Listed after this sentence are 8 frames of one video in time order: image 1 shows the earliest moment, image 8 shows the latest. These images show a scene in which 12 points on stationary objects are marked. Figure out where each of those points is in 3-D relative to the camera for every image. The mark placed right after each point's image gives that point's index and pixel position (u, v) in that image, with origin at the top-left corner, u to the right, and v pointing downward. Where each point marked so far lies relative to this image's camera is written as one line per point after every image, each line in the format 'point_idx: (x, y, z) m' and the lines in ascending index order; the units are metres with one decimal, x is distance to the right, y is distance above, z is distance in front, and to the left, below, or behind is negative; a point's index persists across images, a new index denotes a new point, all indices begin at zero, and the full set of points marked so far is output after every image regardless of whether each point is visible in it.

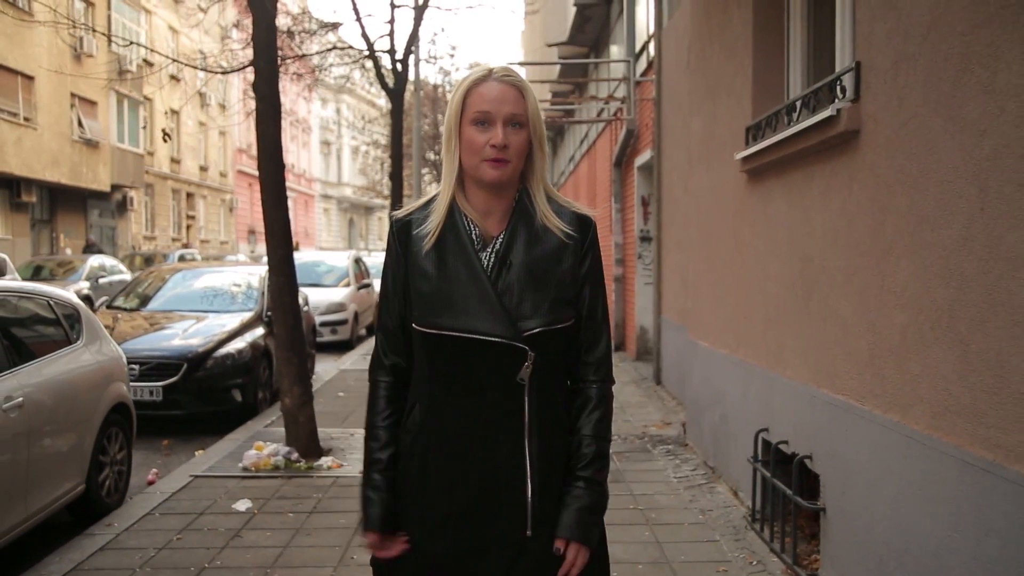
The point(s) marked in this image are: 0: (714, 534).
0: (+1.0, -1.3, +5.0) m
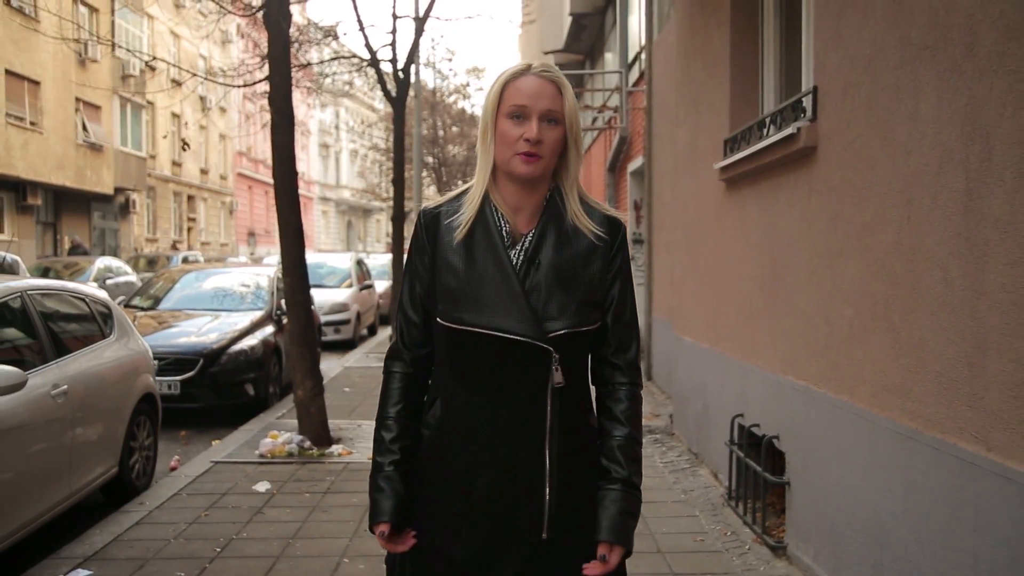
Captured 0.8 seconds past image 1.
0: (+1.0, -1.3, +5.5) m
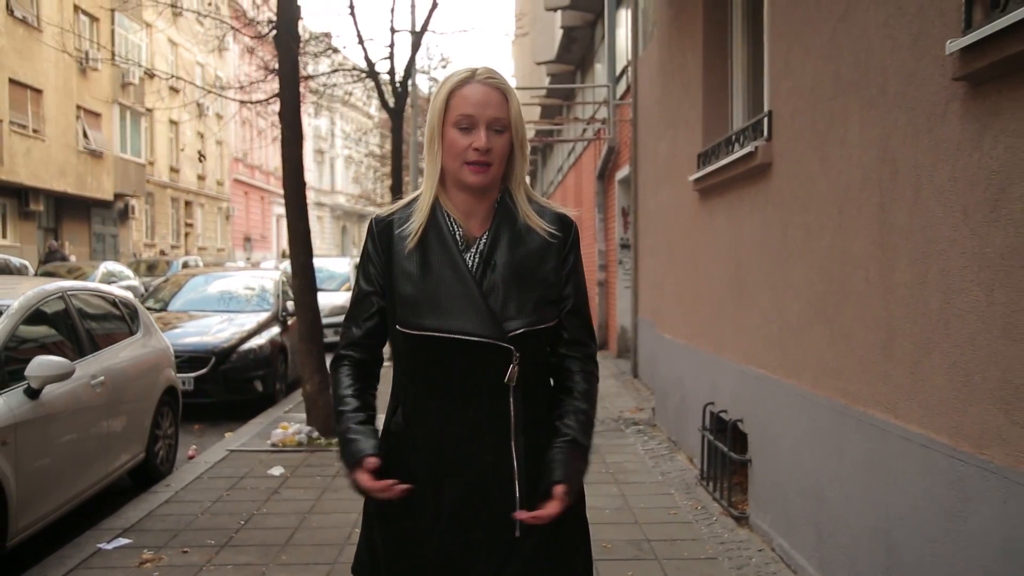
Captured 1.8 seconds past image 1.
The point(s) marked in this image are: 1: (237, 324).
0: (+1.0, -1.3, +6.1) m
1: (-2.9, -0.4, +10.3) m
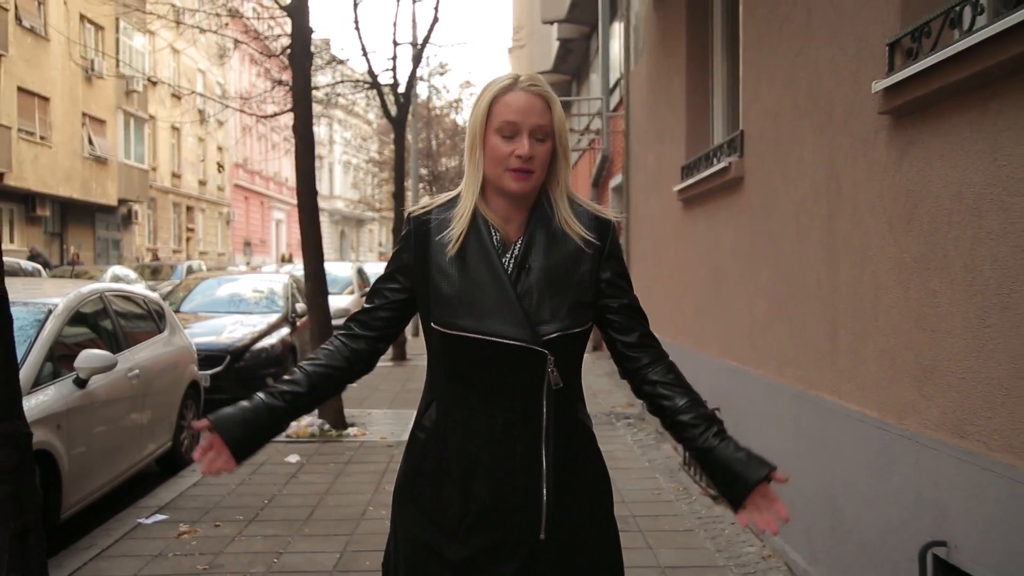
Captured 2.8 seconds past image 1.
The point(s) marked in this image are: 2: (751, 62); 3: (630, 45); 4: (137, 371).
0: (+1.0, -1.3, +6.7) m
1: (-2.9, -0.4, +10.8) m
2: (+1.3, +1.2, +5.2) m
3: (+1.3, +2.8, +11.1) m
4: (-2.6, -0.6, +6.8) m
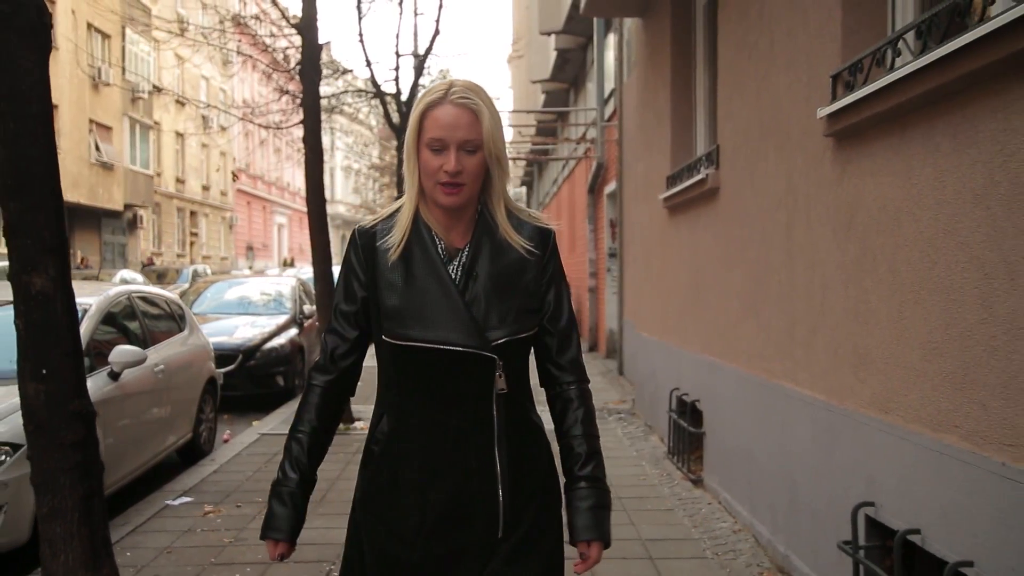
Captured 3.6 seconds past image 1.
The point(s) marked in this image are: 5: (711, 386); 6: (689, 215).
0: (+1.0, -1.3, +7.2) m
1: (-3.0, -0.4, +11.3) m
2: (+1.3, +1.2, +5.7) m
3: (+1.3, +2.7, +11.6) m
4: (-2.6, -0.6, +7.3) m
5: (+1.3, -0.6, +6.1) m
6: (+1.2, +0.5, +6.9) m
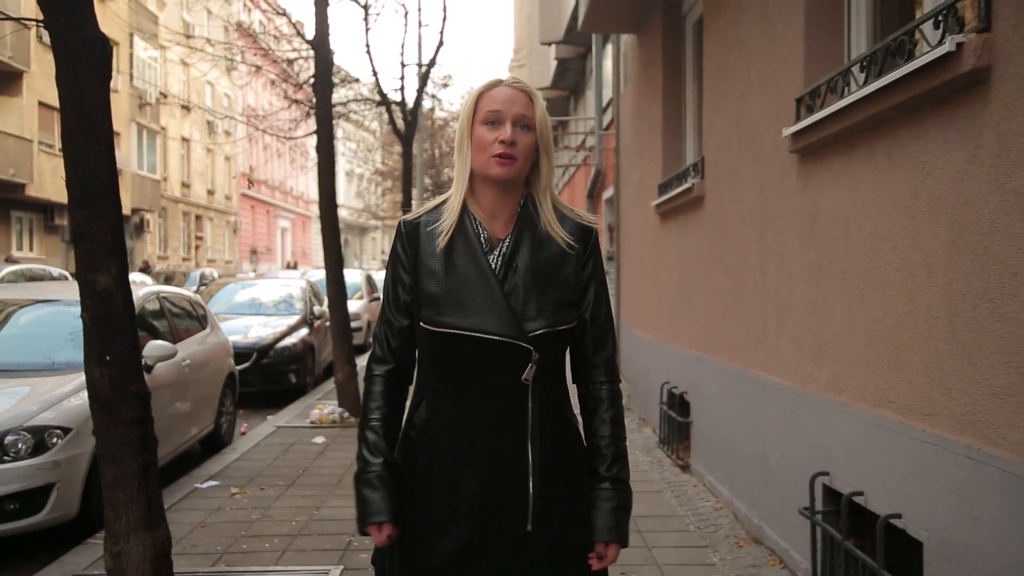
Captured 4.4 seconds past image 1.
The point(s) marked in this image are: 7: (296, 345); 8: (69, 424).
0: (+1.0, -1.3, +7.7) m
1: (-2.9, -0.5, +11.9) m
2: (+1.3, +1.2, +6.2) m
3: (+1.3, +2.7, +12.1) m
4: (-2.6, -0.6, +7.8) m
5: (+1.3, -0.6, +6.6) m
6: (+1.3, +0.5, +7.4) m
7: (-2.6, -0.7, +11.5) m
8: (-2.4, -0.7, +5.3) m
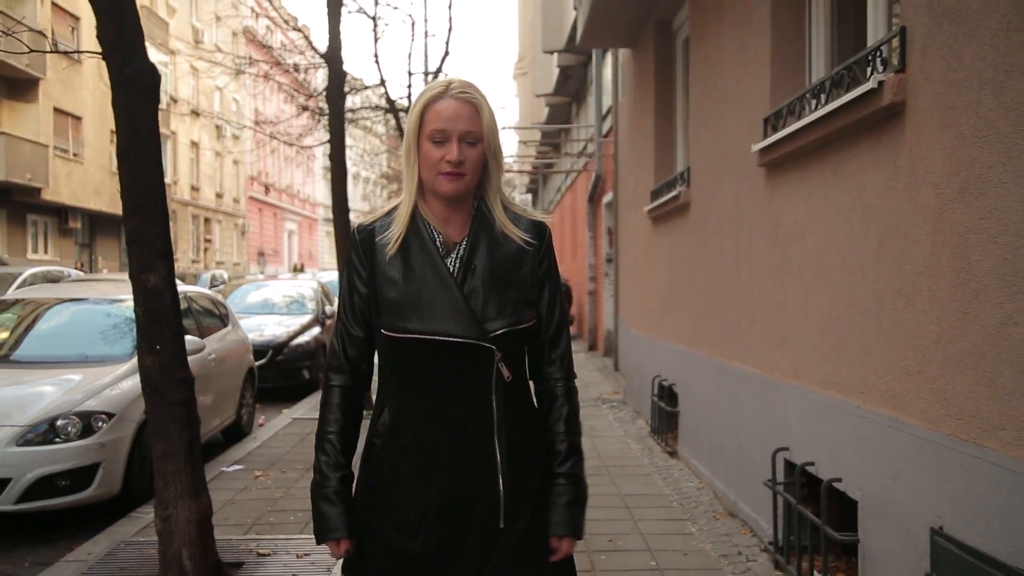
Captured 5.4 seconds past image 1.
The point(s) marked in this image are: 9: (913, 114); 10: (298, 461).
0: (+1.0, -1.3, +8.3) m
1: (-2.9, -0.5, +12.4) m
2: (+1.3, +1.2, +6.8) m
3: (+1.4, +2.7, +12.7) m
4: (-2.6, -0.6, +8.4) m
5: (+1.3, -0.6, +7.2) m
6: (+1.3, +0.5, +7.9) m
7: (-2.5, -0.7, +12.1) m
8: (-2.4, -0.7, +5.9) m
9: (+1.3, +0.6, +3.2) m
10: (-1.6, -1.3, +7.5) m
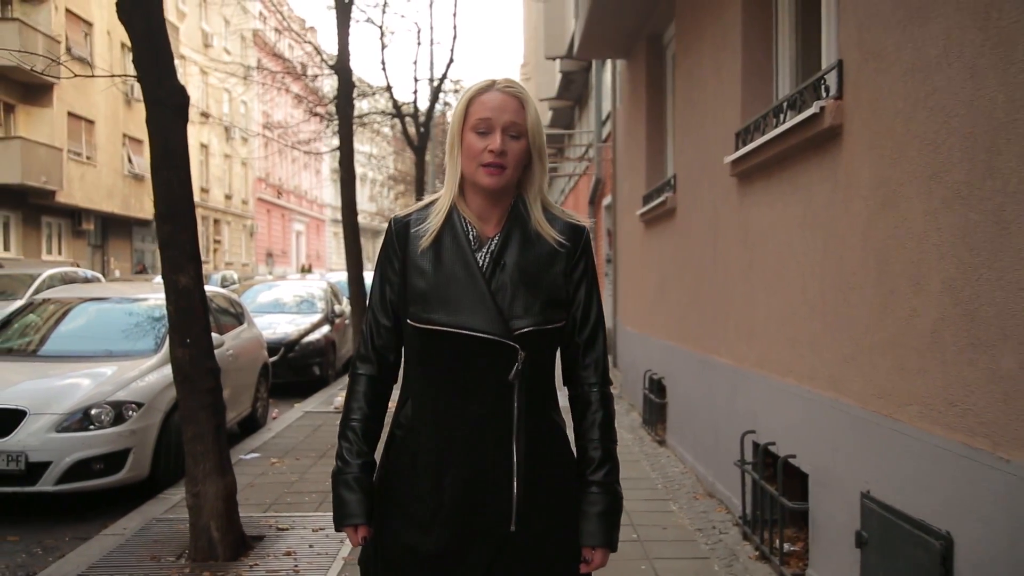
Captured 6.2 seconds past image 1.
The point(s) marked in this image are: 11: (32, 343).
0: (+1.0, -1.3, +8.8) m
1: (-2.9, -0.5, +13.0) m
2: (+1.3, +1.2, +7.3) m
3: (+1.4, +2.7, +13.2) m
4: (-2.6, -0.6, +8.9) m
5: (+1.3, -0.6, +7.7) m
6: (+1.3, +0.5, +8.4) m
7: (-2.5, -0.7, +12.6) m
8: (-2.4, -0.7, +6.4) m
9: (+1.3, +0.6, +3.7) m
10: (-1.6, -1.3, +8.0) m
11: (-3.8, -0.4, +7.8) m
